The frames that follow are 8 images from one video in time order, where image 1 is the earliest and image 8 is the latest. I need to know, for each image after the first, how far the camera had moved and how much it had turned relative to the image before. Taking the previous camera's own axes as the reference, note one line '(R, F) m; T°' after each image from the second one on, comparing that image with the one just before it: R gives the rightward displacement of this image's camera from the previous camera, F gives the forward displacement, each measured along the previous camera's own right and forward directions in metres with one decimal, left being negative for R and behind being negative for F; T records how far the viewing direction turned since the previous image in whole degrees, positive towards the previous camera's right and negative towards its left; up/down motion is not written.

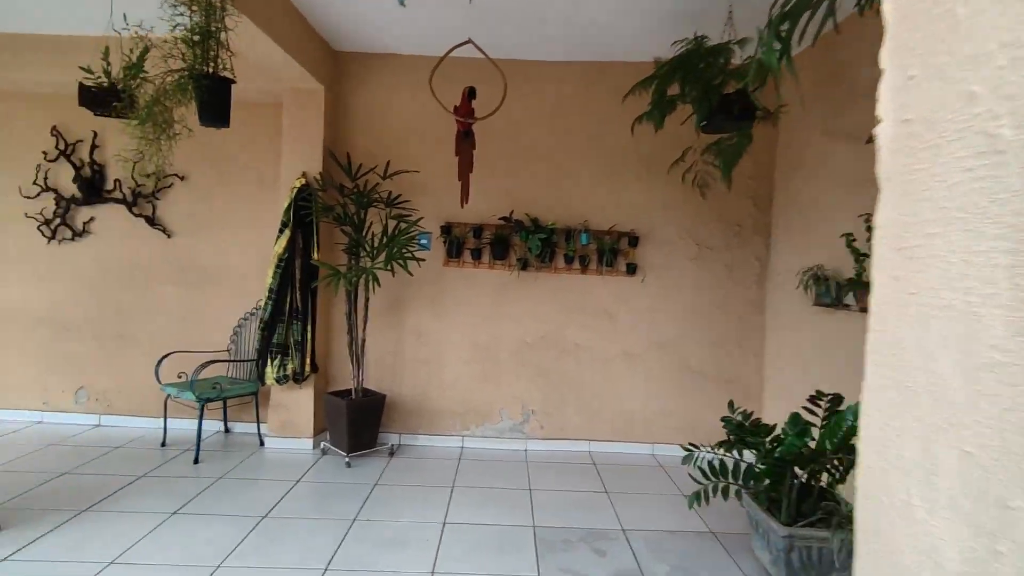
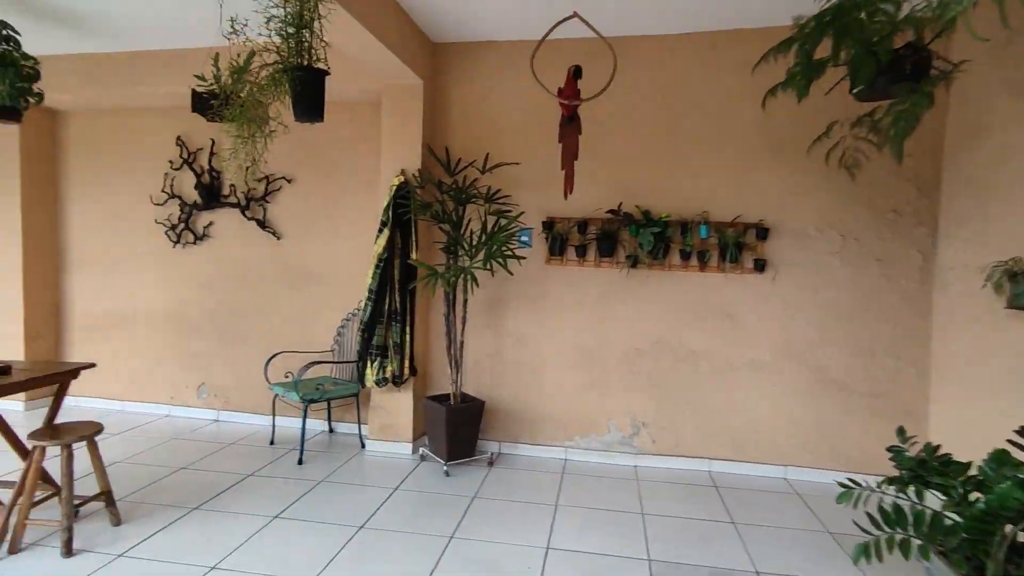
(0.0, +0.3) m; -10°
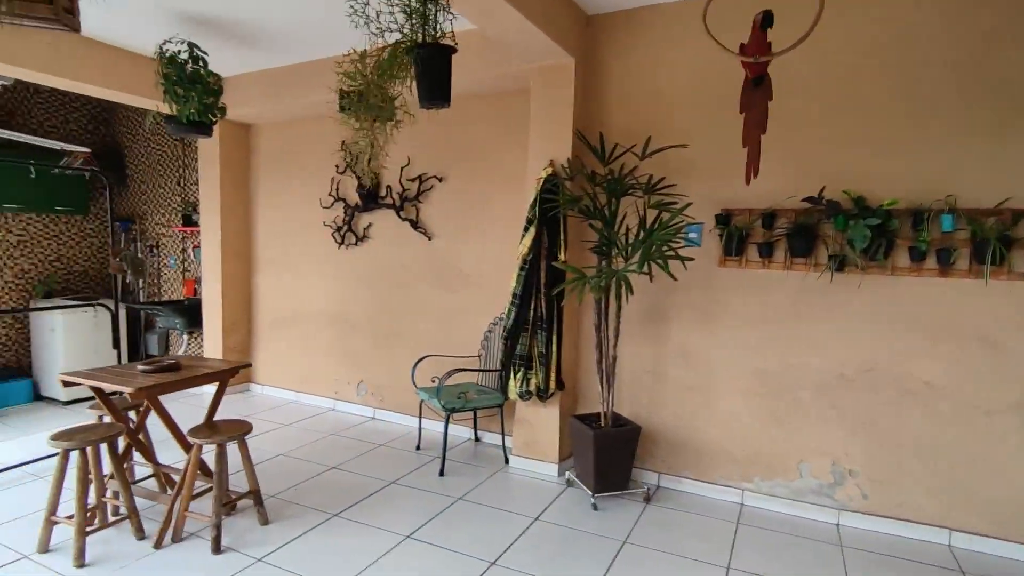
(0.0, +0.4) m; -17°
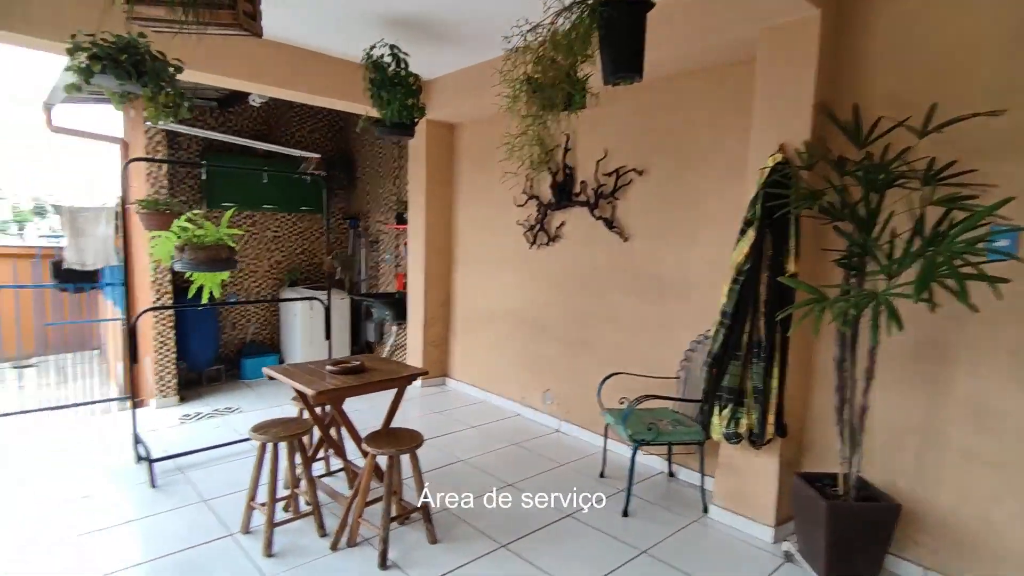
(0.0, +0.4) m; -21°
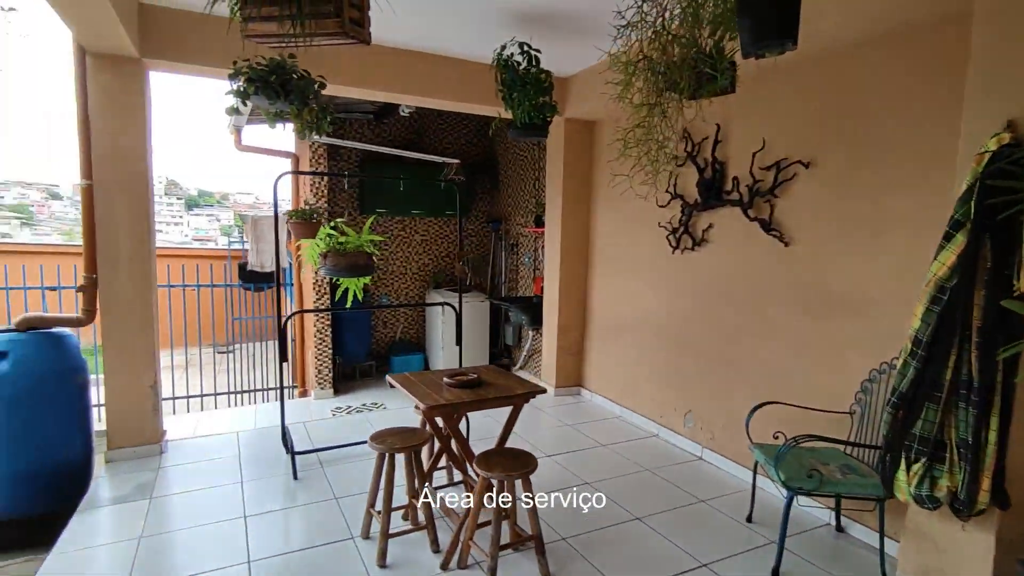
(+0.1, +0.2) m; -15°
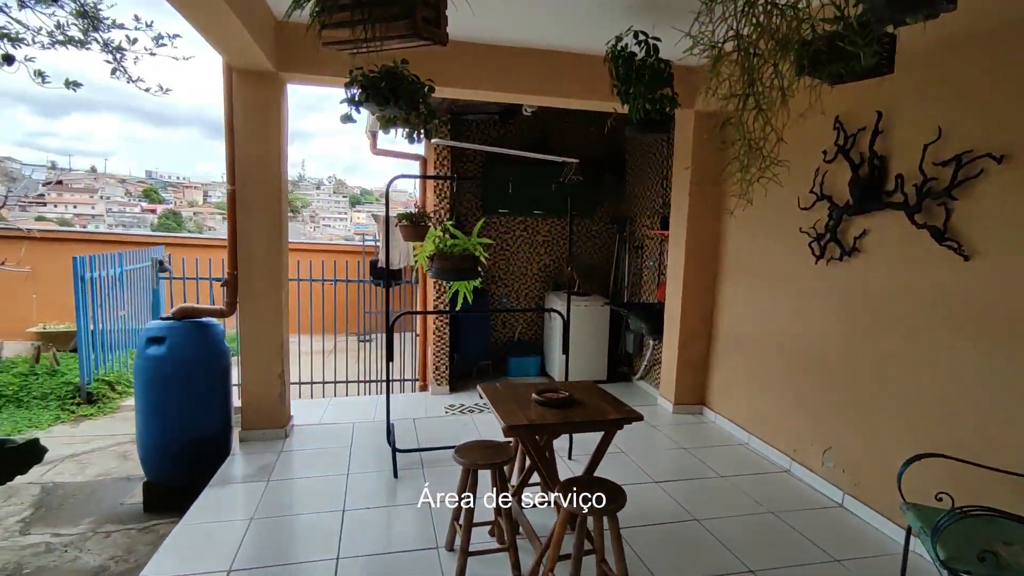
(+0.2, +0.2) m; -14°
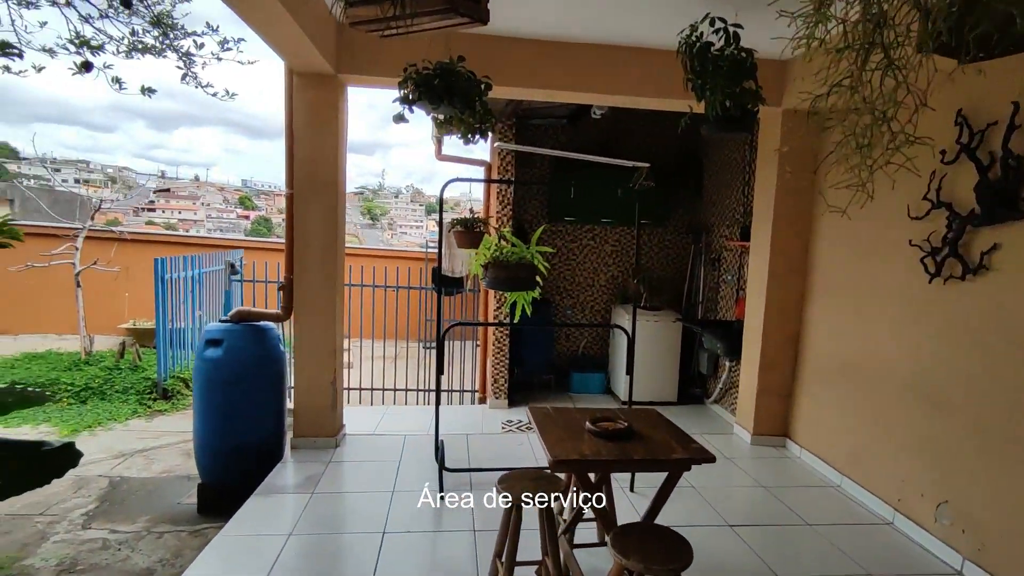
(+0.1, +0.2) m; -7°
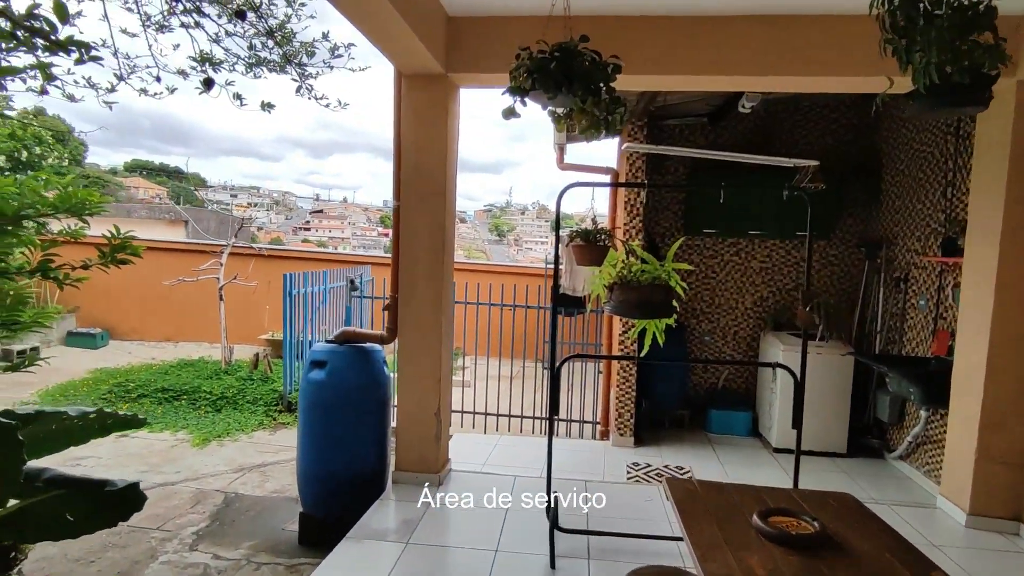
(0.0, +0.5) m; -13°
